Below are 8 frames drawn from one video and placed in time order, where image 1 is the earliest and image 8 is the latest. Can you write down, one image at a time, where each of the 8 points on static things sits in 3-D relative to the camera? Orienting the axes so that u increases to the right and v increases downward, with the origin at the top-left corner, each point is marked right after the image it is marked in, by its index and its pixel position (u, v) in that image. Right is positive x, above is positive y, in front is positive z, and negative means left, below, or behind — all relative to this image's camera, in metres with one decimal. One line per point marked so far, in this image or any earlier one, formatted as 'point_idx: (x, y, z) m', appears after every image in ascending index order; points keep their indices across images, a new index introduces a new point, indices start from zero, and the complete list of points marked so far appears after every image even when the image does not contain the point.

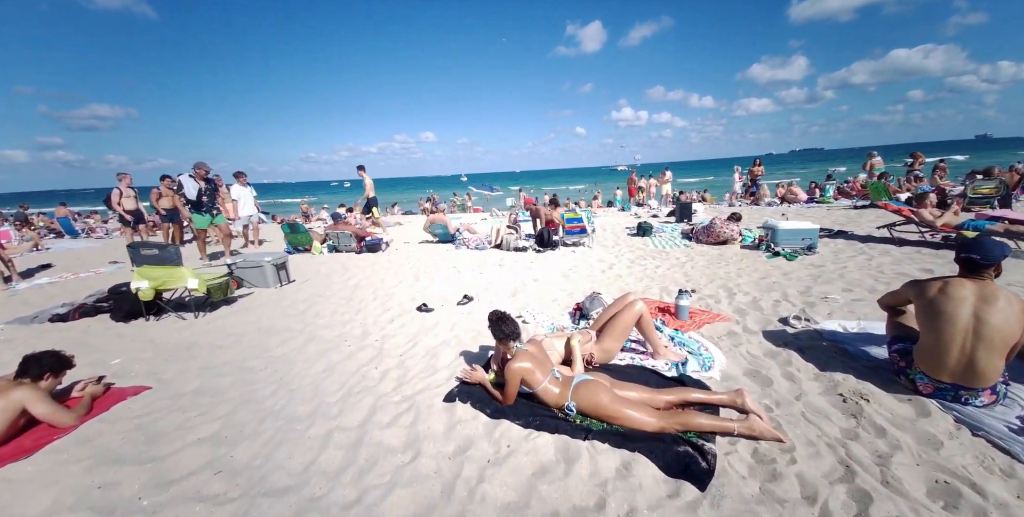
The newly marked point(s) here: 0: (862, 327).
0: (+3.5, -0.7, +3.7) m
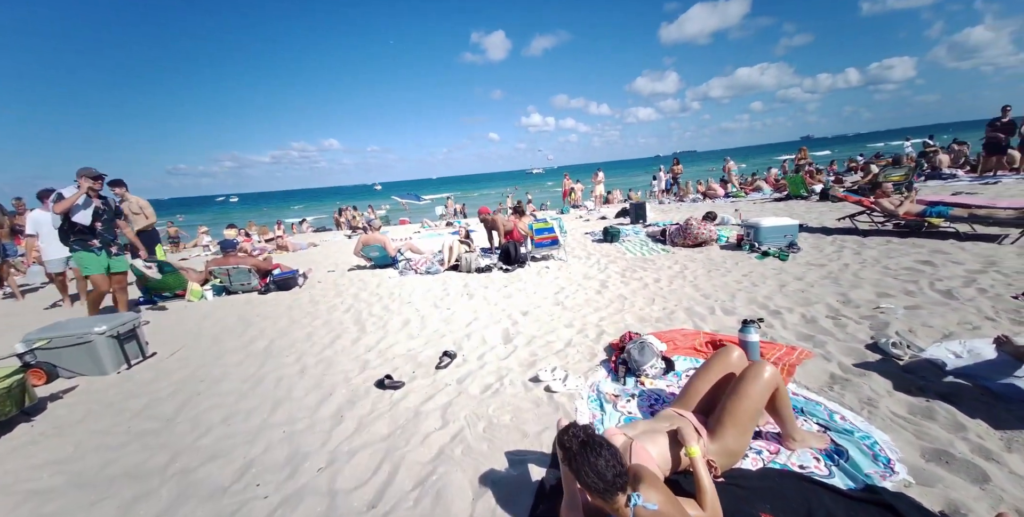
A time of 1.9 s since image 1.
0: (+3.7, -0.8, +3.0) m
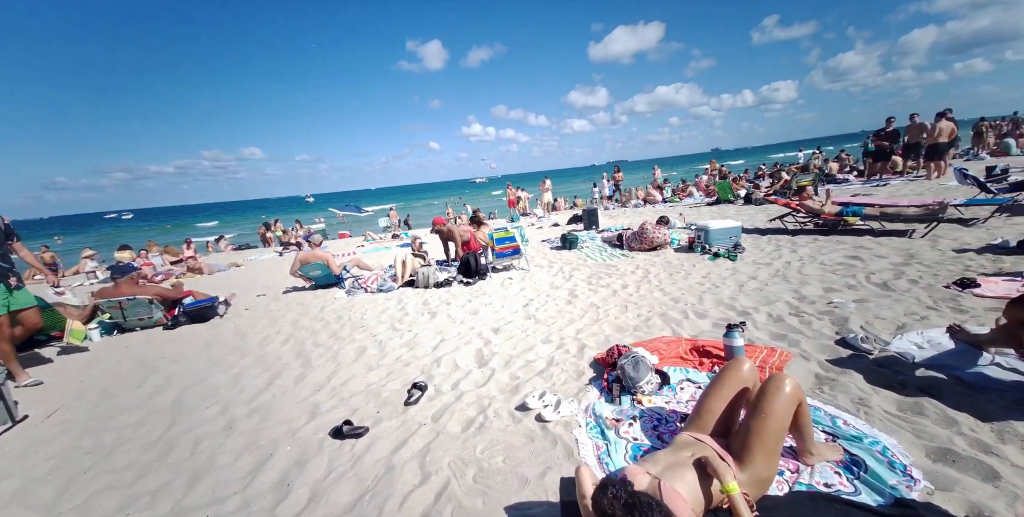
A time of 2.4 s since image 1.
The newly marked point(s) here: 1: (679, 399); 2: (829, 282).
0: (+3.6, -0.7, +3.2) m
1: (+1.2, -1.0, +2.7) m
2: (+4.3, -0.3, +5.0) m
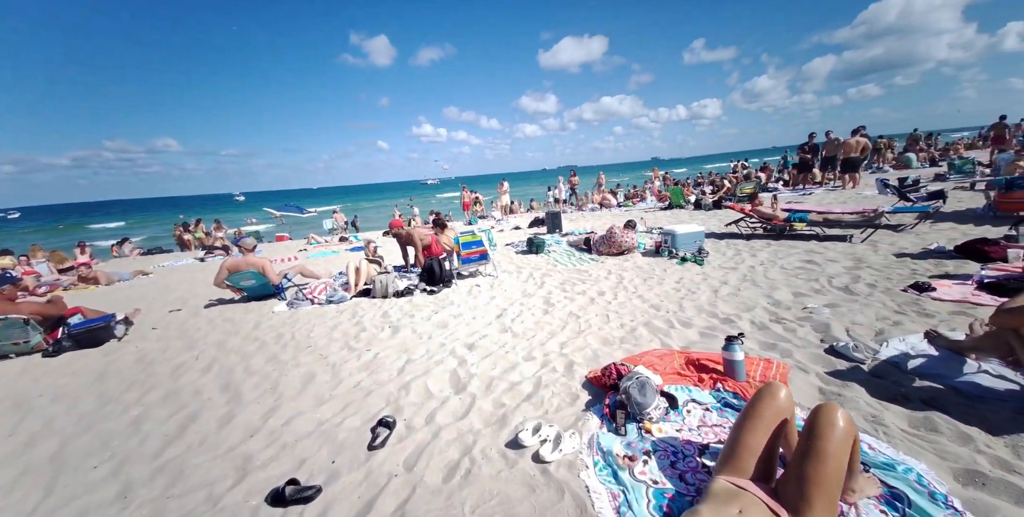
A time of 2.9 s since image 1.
0: (+3.4, -0.8, +3.1) m
1: (+1.1, -1.1, +2.4) m
2: (+3.9, -0.3, +5.1) m
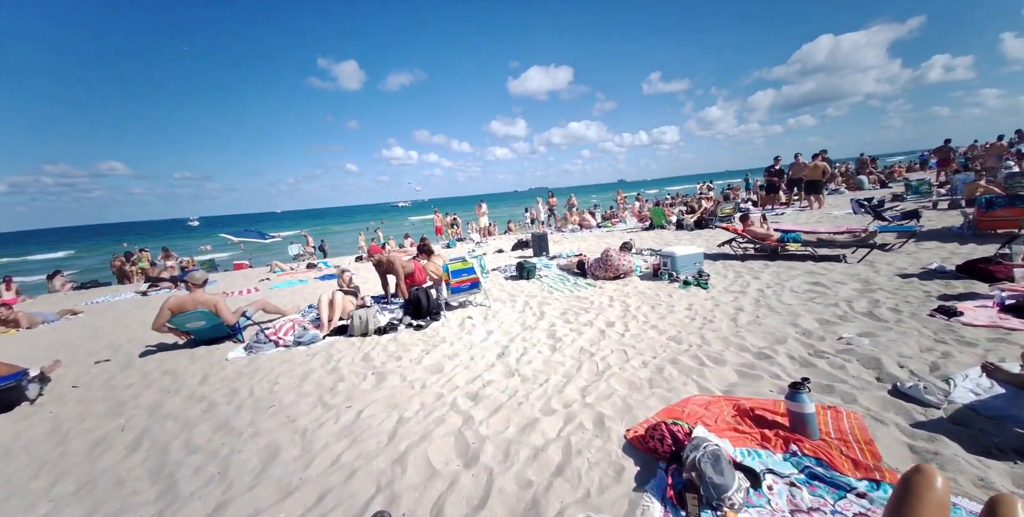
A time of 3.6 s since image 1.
0: (+3.6, -1.0, +2.8) m
1: (+1.3, -1.3, +1.9) m
2: (+3.9, -0.6, +4.8) m
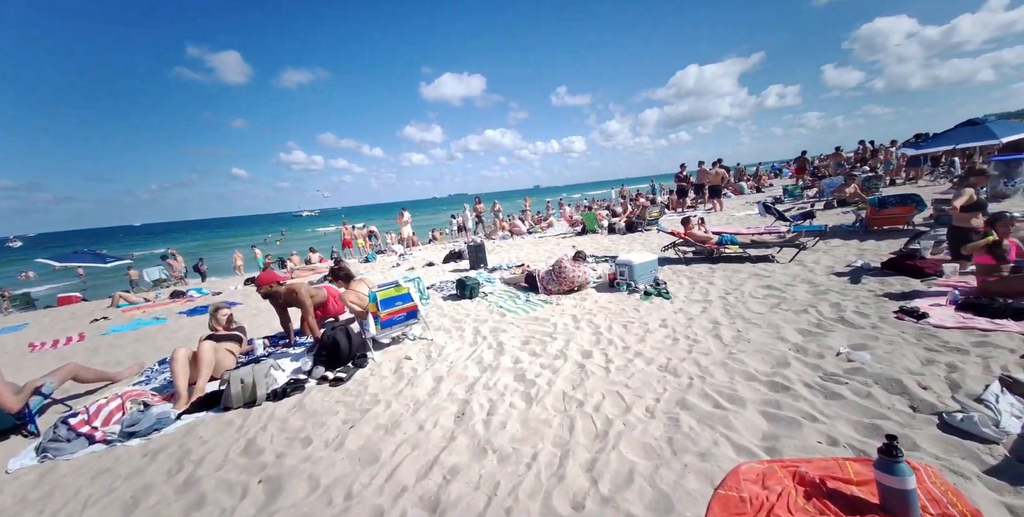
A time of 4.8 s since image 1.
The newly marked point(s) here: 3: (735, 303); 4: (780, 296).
0: (+3.5, -1.0, +2.5) m
1: (+1.5, -1.4, +1.1) m
2: (+3.3, -0.7, +4.5) m
3: (+3.1, -0.6, +5.2) m
4: (+3.9, -0.5, +5.4) m
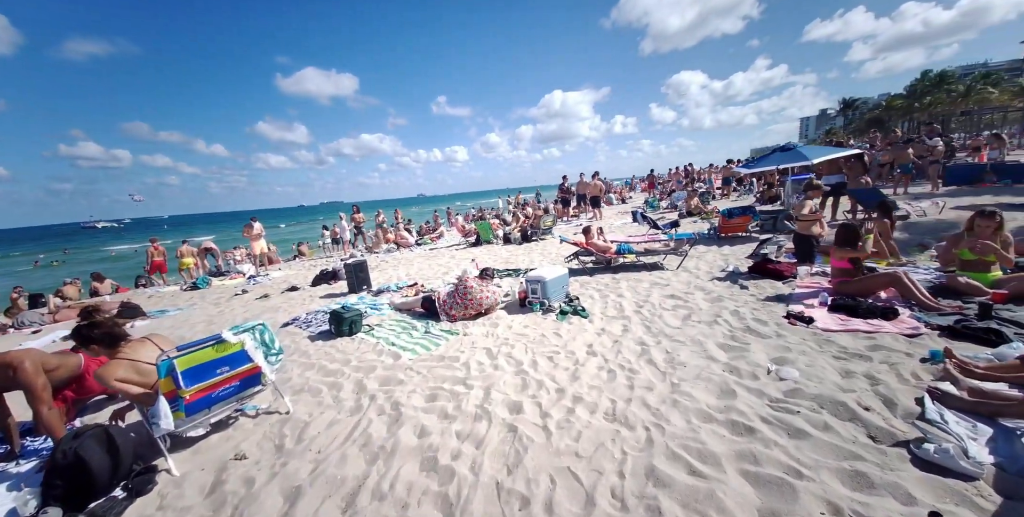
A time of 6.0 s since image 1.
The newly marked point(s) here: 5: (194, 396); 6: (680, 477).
0: (+3.0, -1.1, +2.5) m
1: (+1.5, -1.5, +0.6) m
2: (+2.3, -0.9, +4.3) m
3: (+1.9, -0.8, +5.0) m
4: (+2.6, -0.7, +5.4) m
5: (-2.1, -0.9, +2.6) m
6: (+1.0, -1.3, +2.2) m
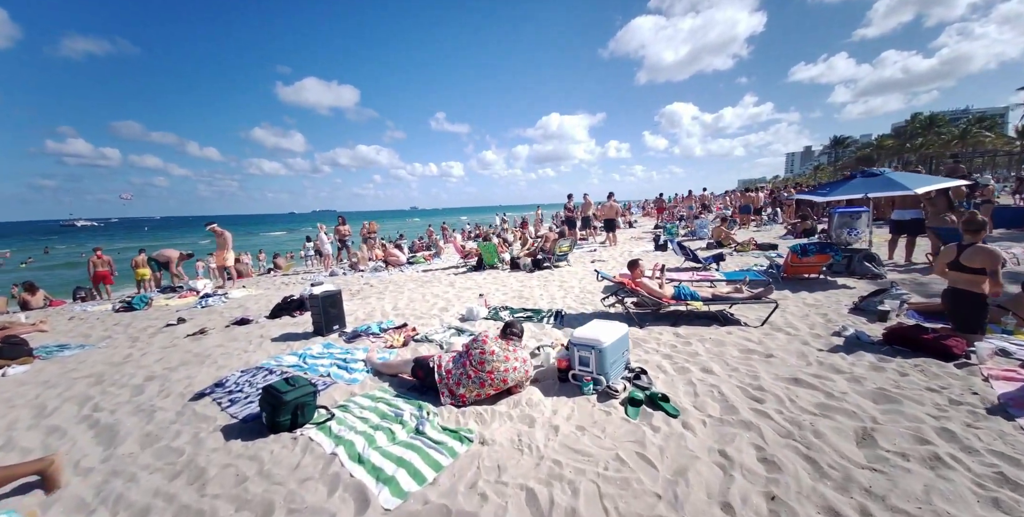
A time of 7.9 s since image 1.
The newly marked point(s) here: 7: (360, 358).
0: (+3.5, -1.6, +0.5) m
1: (+2.0, -1.9, -1.5) m
2: (+2.7, -1.4, +2.3) m
3: (+2.3, -1.4, +3.0) m
4: (+3.0, -1.3, +3.4) m
5: (-1.7, -1.2, +0.5) m
6: (+1.4, -1.7, +0.1) m
7: (-2.0, -1.2, +4.3) m
